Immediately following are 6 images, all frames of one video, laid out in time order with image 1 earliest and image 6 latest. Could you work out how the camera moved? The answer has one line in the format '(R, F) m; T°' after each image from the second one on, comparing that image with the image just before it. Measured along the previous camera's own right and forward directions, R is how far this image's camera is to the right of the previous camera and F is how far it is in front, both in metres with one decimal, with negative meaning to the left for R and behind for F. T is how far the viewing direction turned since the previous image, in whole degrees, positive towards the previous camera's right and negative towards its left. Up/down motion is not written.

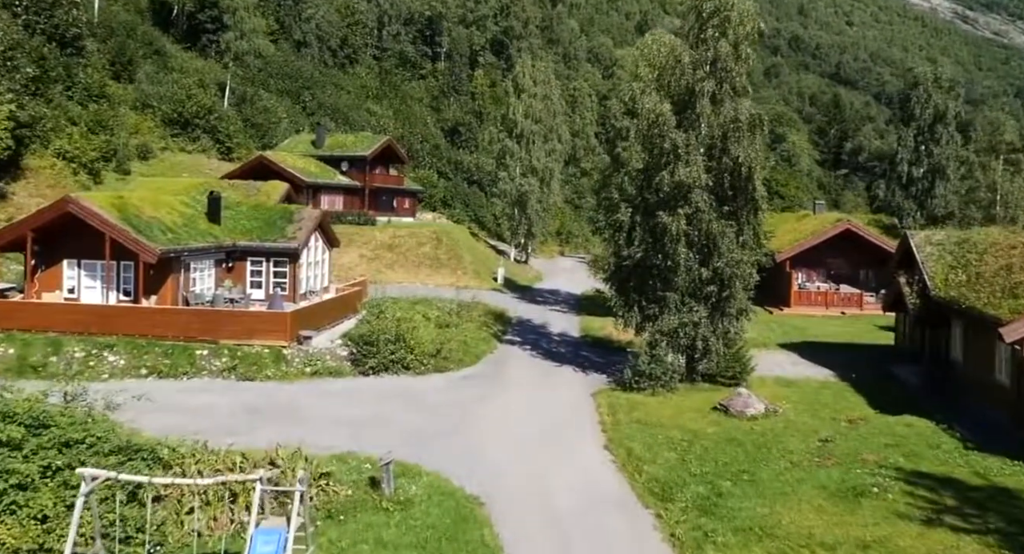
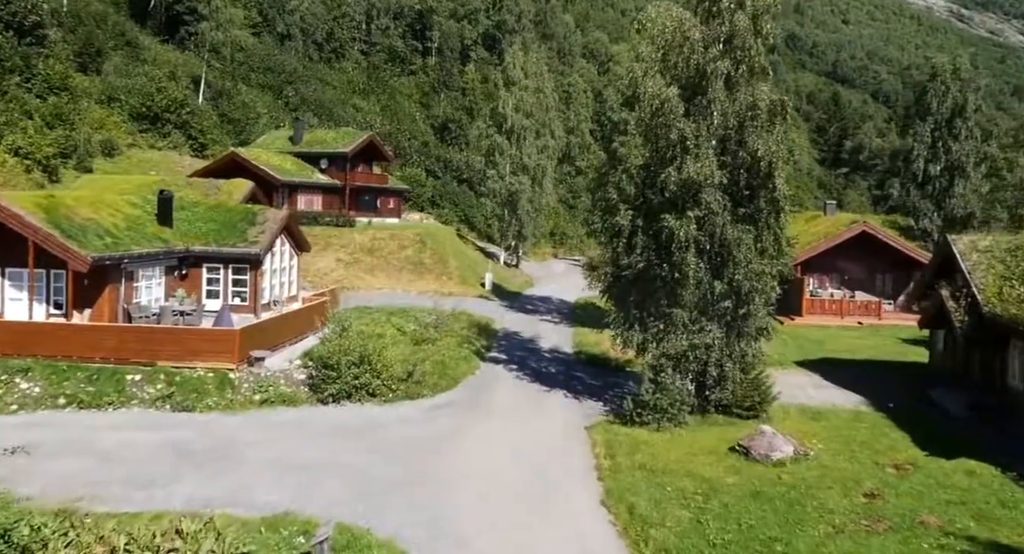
(+0.4, +3.6) m; 0°
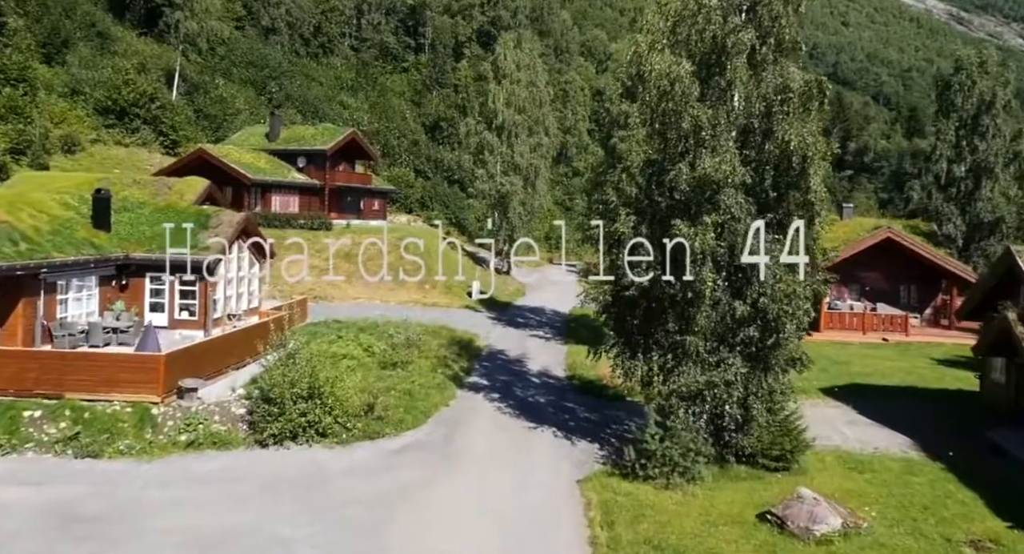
(+0.5, +3.9) m; 0°
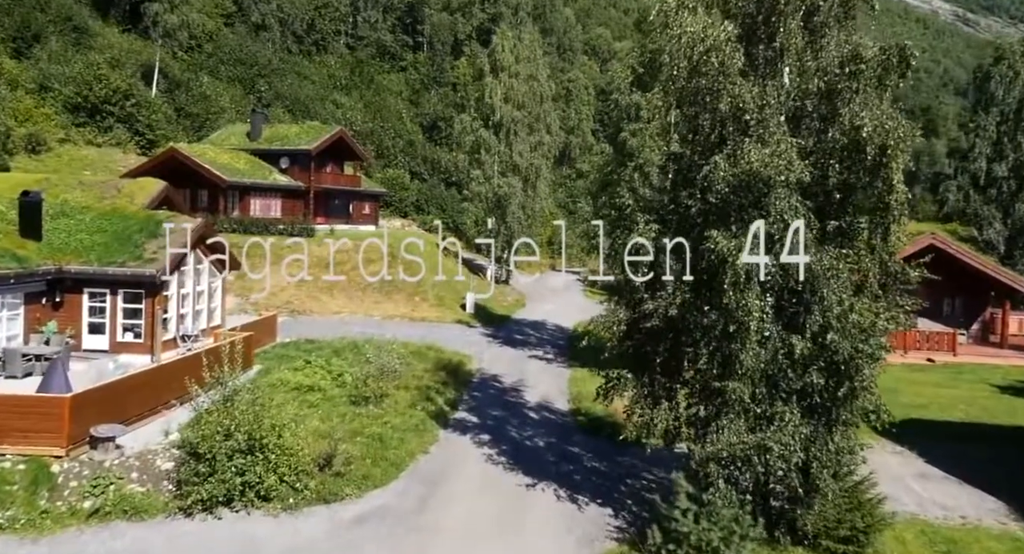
(+0.3, +4.0) m; 0°
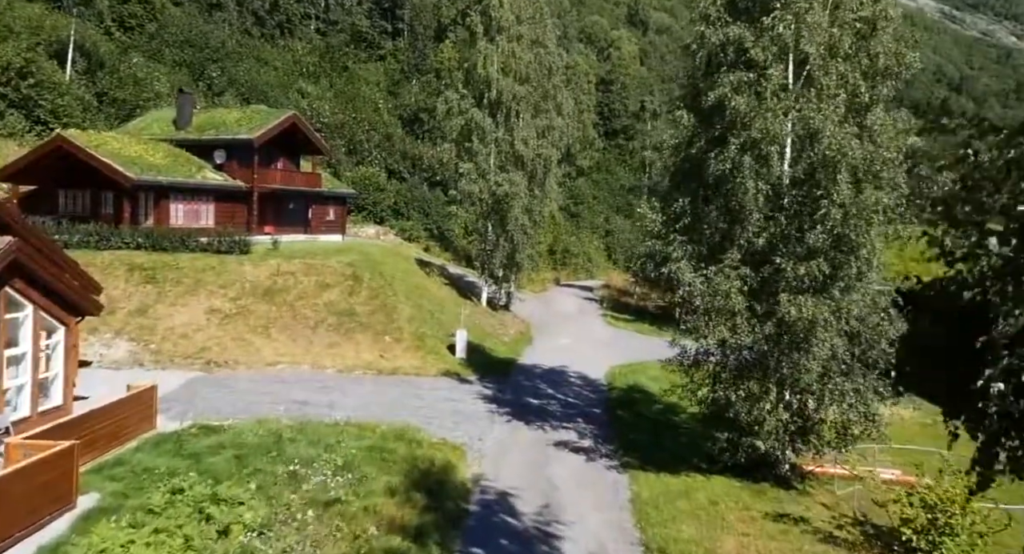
(-0.7, +11.1) m; +1°
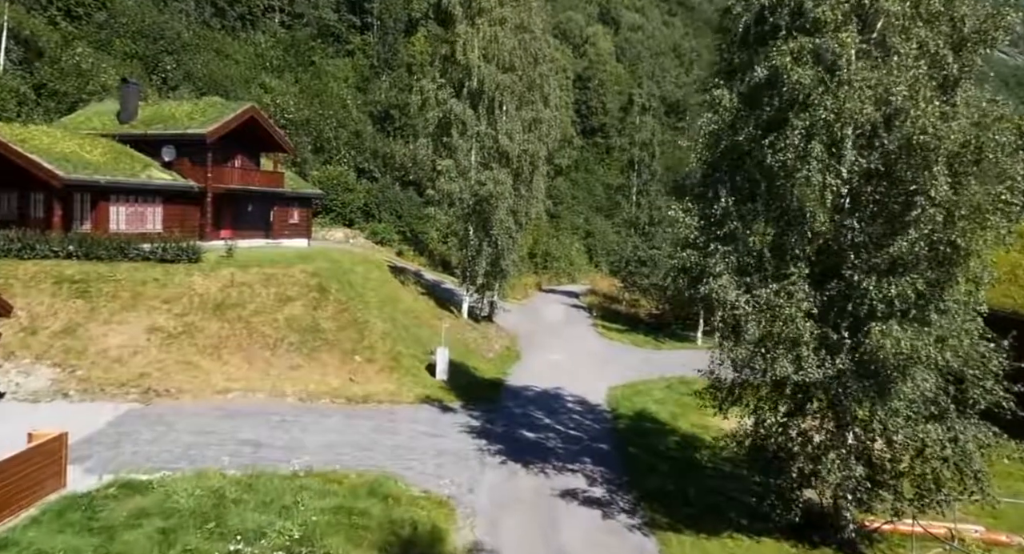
(-0.5, +3.5) m; +2°
